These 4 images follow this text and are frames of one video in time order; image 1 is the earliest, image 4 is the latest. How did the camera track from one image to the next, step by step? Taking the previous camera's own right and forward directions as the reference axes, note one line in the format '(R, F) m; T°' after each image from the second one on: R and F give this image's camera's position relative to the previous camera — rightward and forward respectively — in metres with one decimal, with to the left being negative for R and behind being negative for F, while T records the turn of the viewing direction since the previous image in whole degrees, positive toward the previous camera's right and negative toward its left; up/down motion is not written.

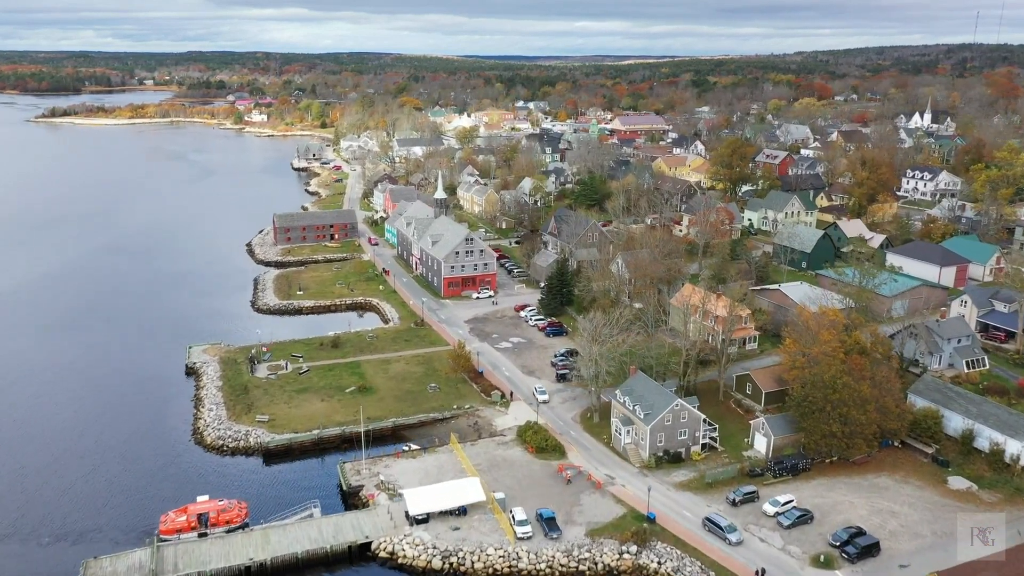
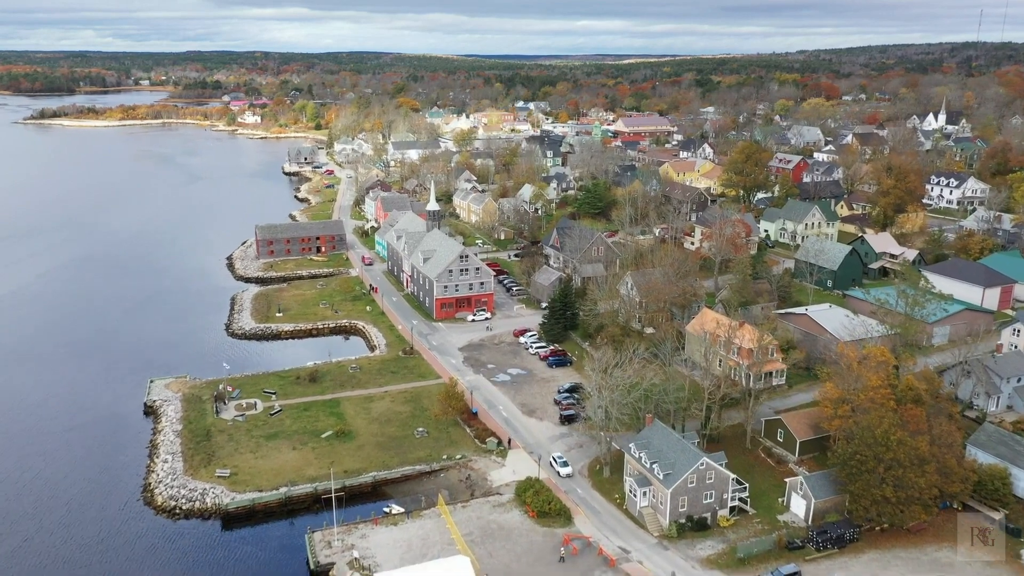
(+0.1, +4.4) m; 0°
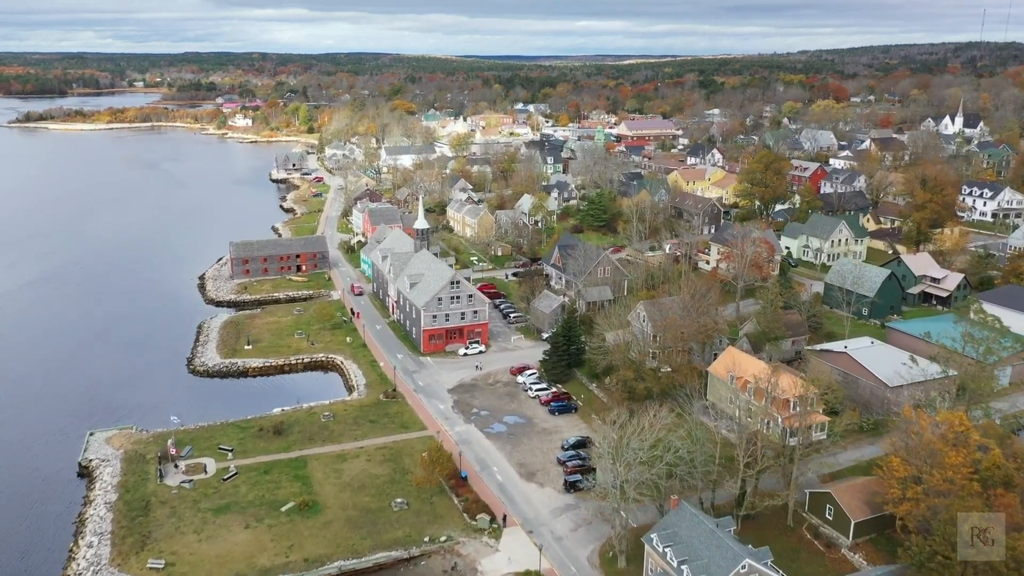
(+0.2, +5.2) m; 0°
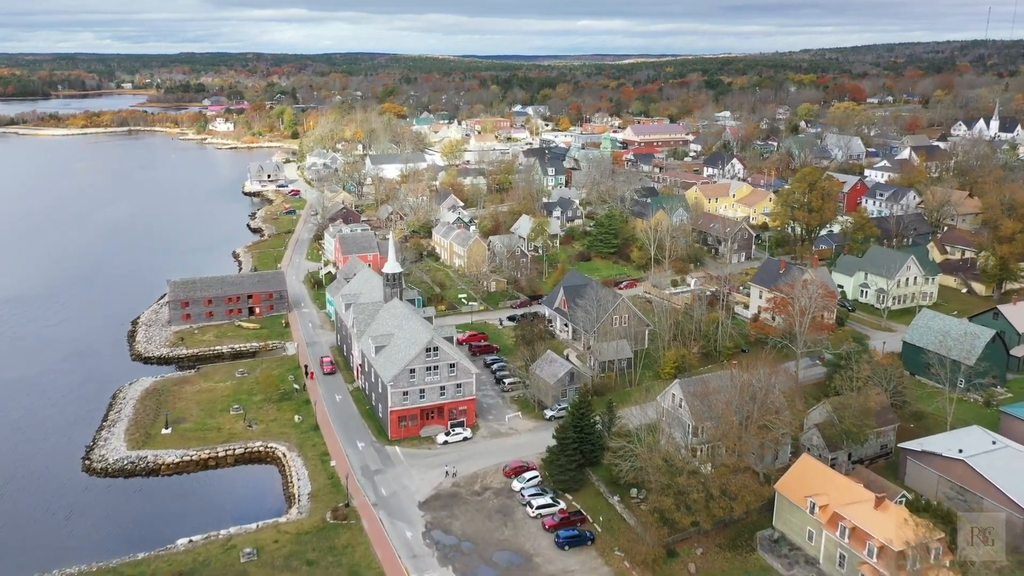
(+0.2, +9.6) m; 0°
